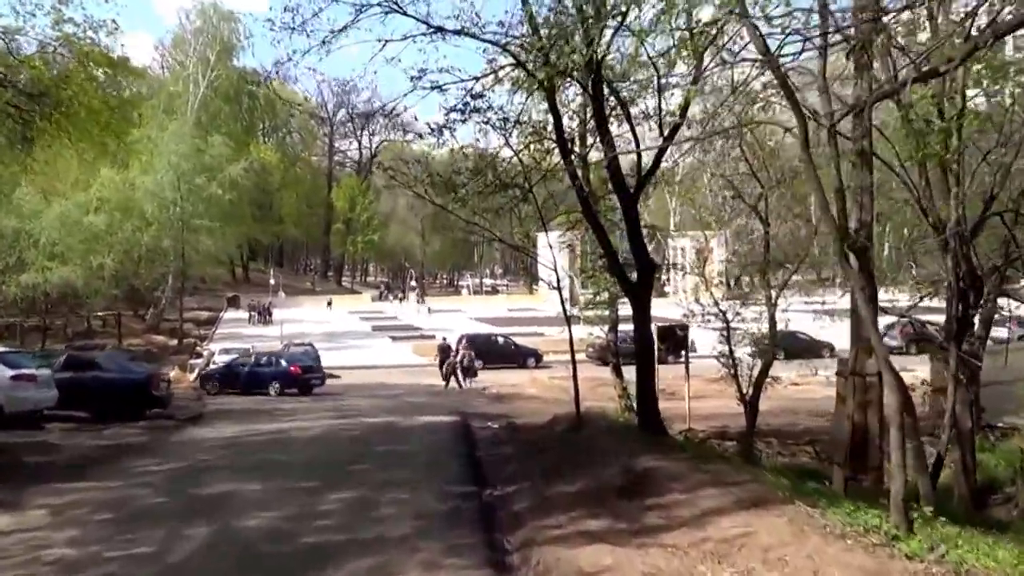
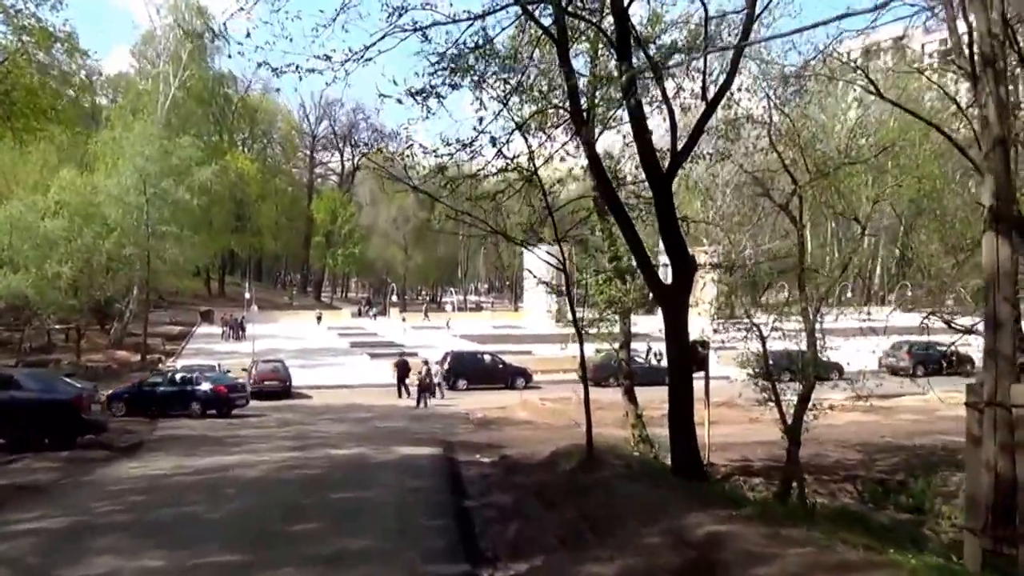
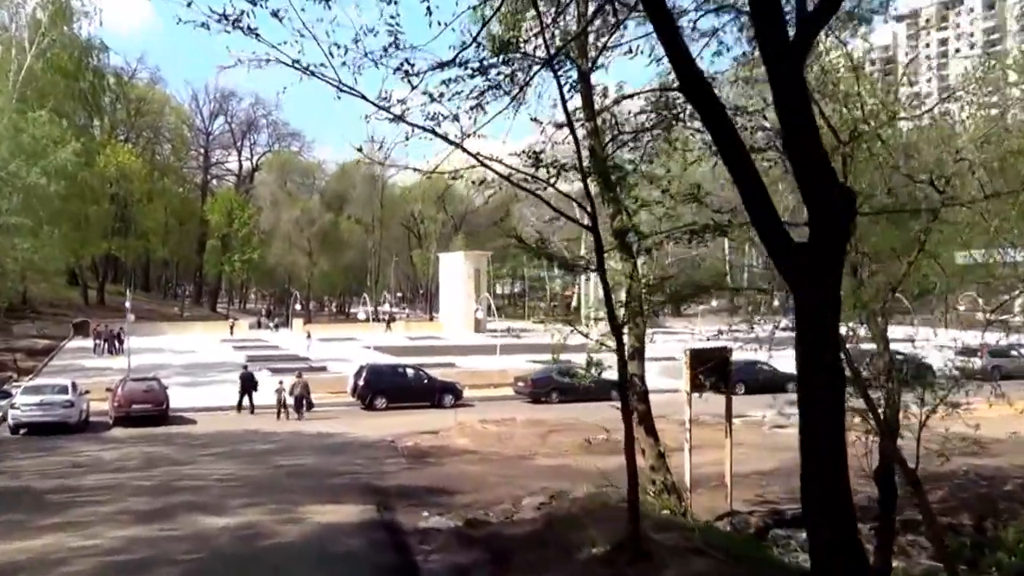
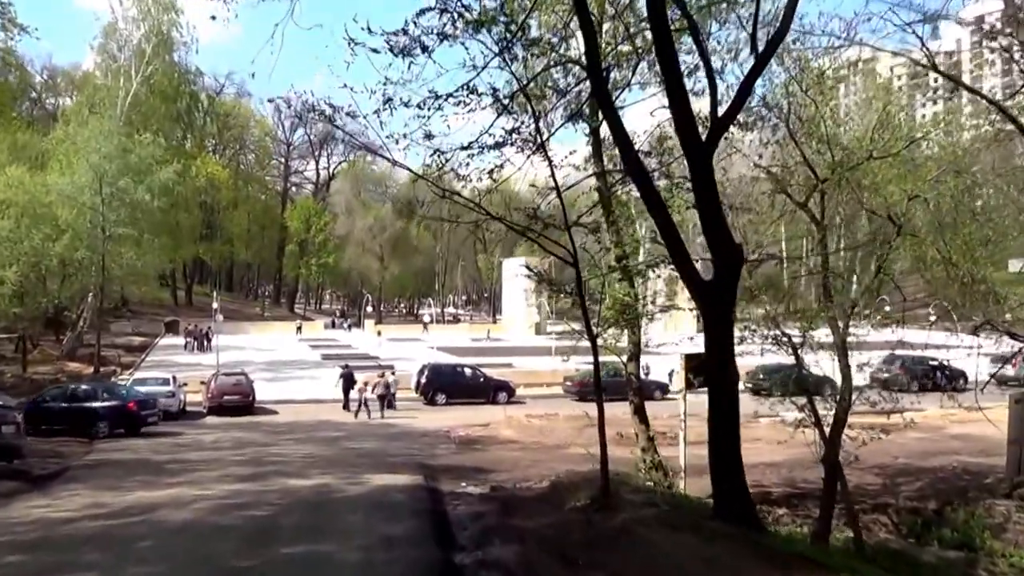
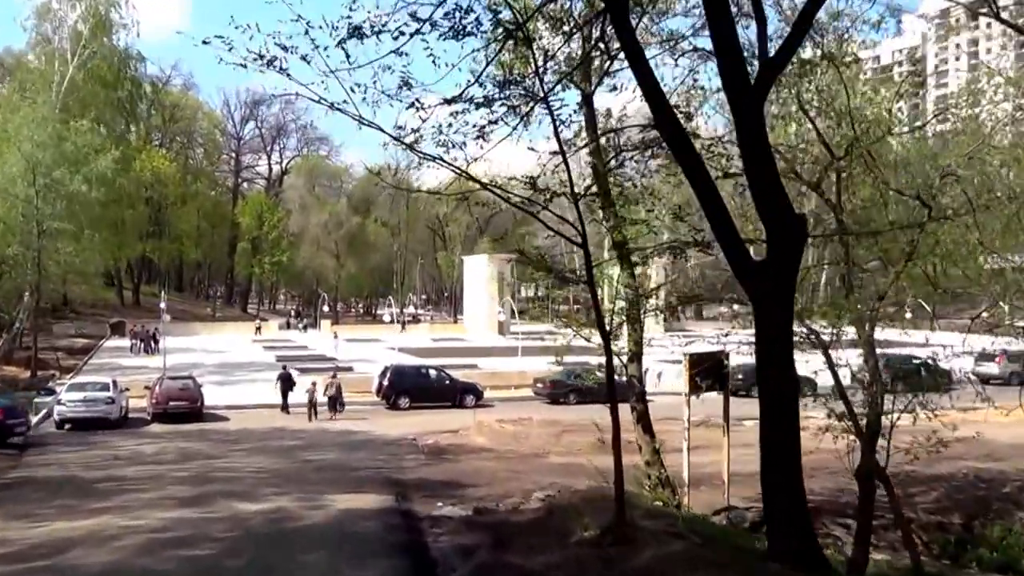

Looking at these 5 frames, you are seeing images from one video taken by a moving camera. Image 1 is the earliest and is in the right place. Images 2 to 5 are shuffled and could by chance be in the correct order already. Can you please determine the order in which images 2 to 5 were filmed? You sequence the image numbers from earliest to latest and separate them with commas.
2, 4, 5, 3
